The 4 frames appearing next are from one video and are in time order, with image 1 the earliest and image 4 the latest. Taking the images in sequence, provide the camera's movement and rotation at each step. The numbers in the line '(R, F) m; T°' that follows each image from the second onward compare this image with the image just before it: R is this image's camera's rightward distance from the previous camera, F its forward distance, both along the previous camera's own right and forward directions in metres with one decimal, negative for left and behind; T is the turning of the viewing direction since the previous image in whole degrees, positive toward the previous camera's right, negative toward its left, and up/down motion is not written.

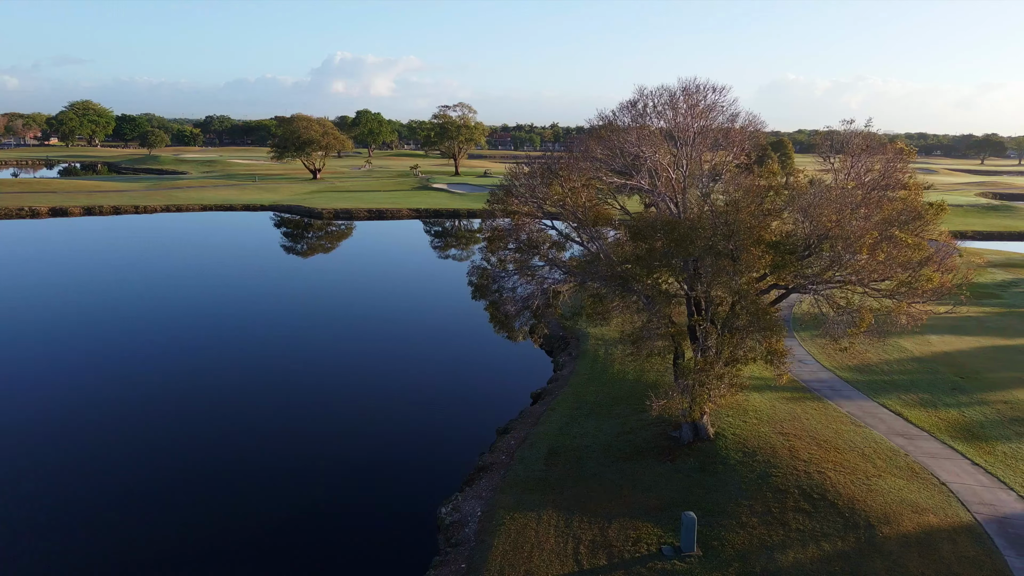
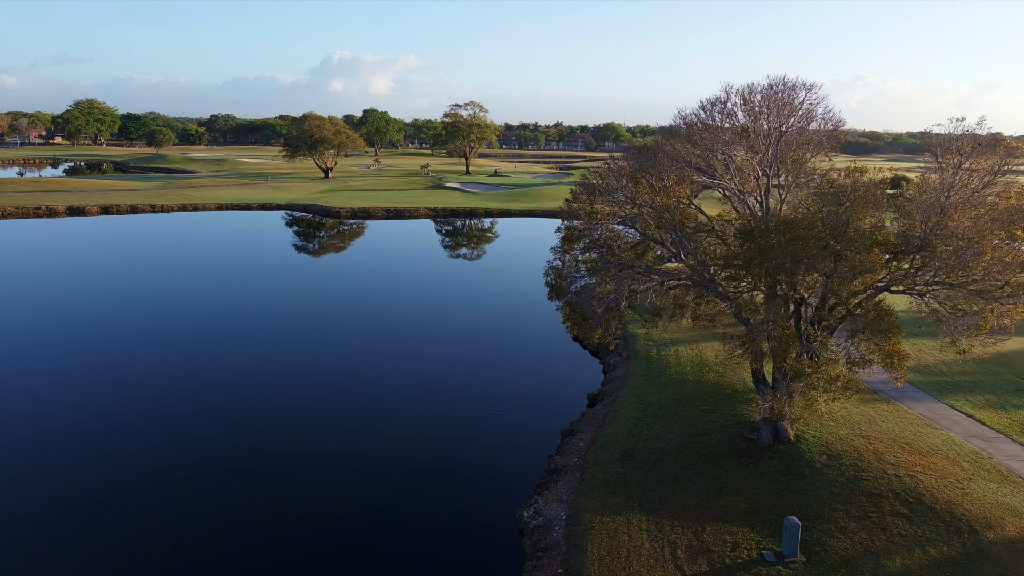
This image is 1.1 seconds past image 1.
(-2.1, +0.2) m; 0°
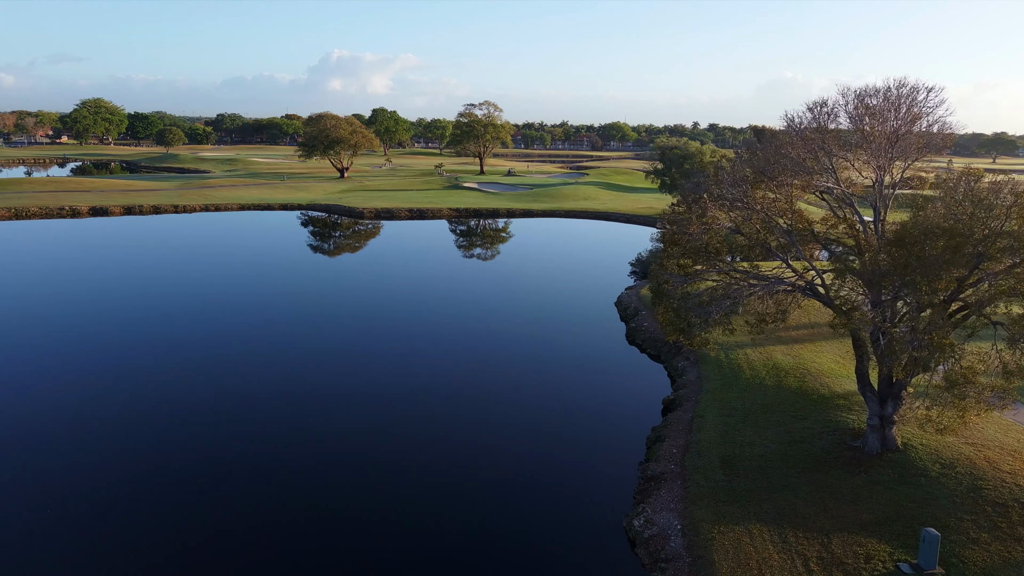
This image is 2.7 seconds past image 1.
(-2.8, +0.2) m; 0°
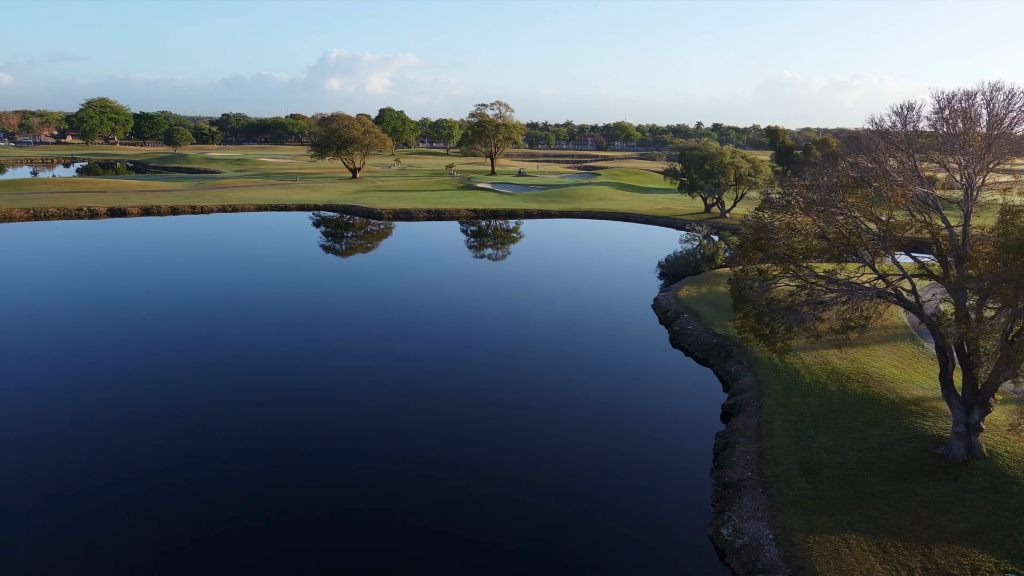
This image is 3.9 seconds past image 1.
(-2.2, +0.2) m; 0°
